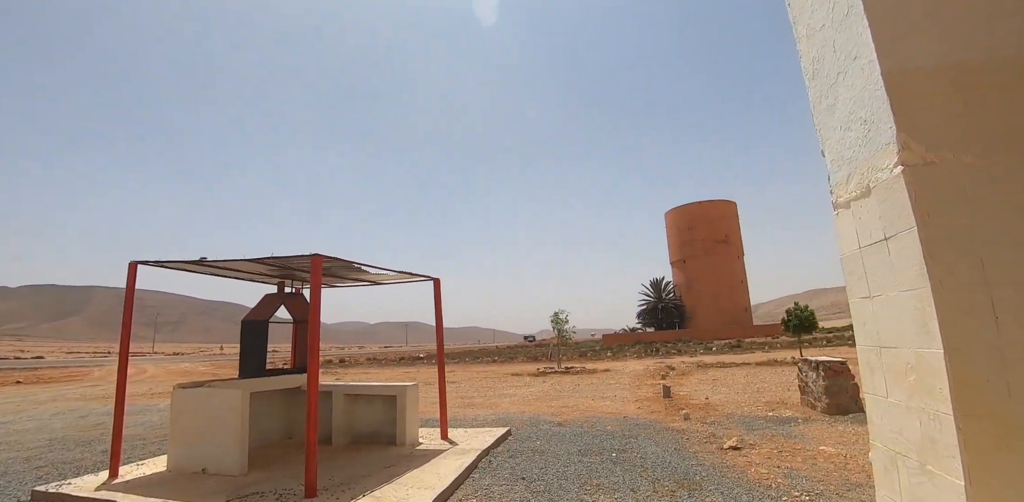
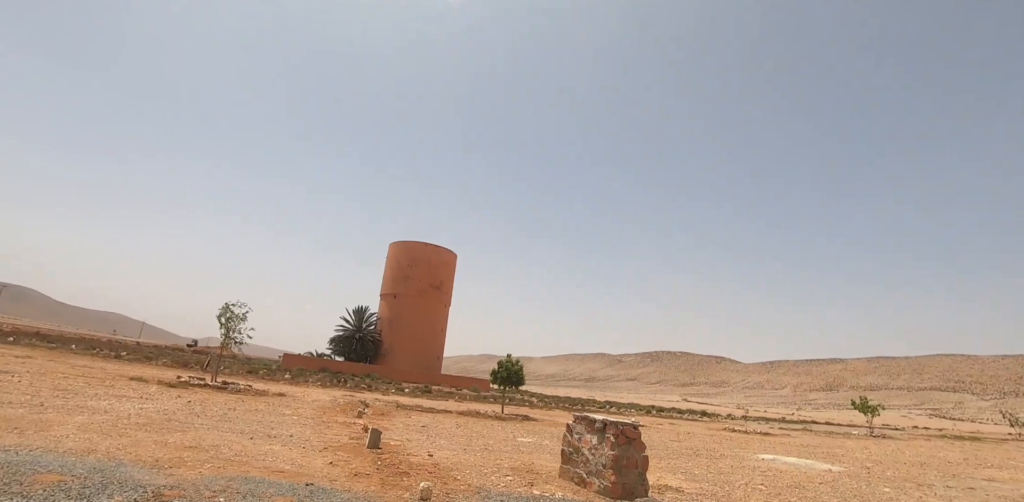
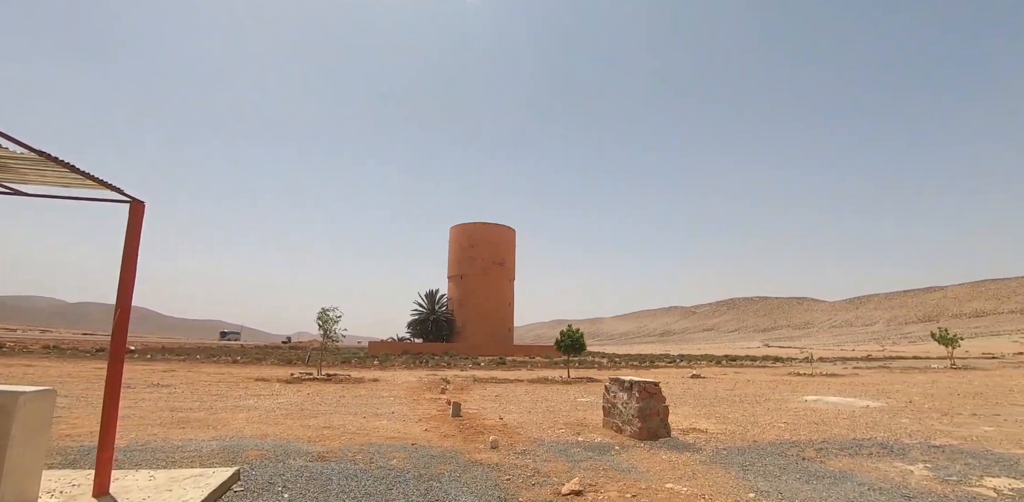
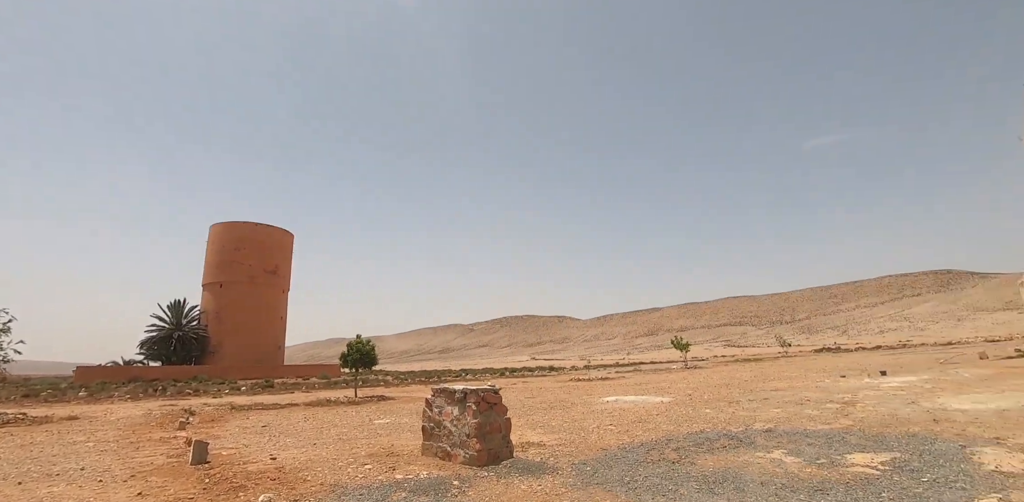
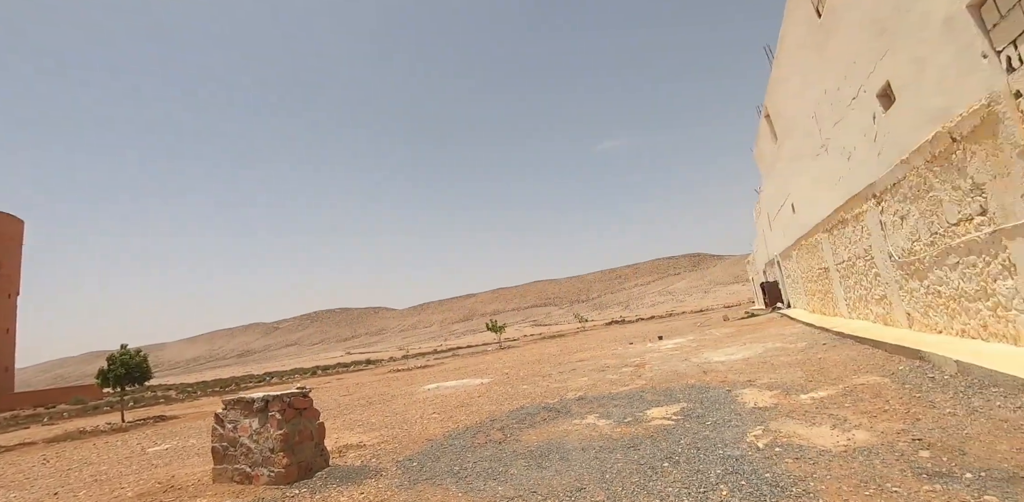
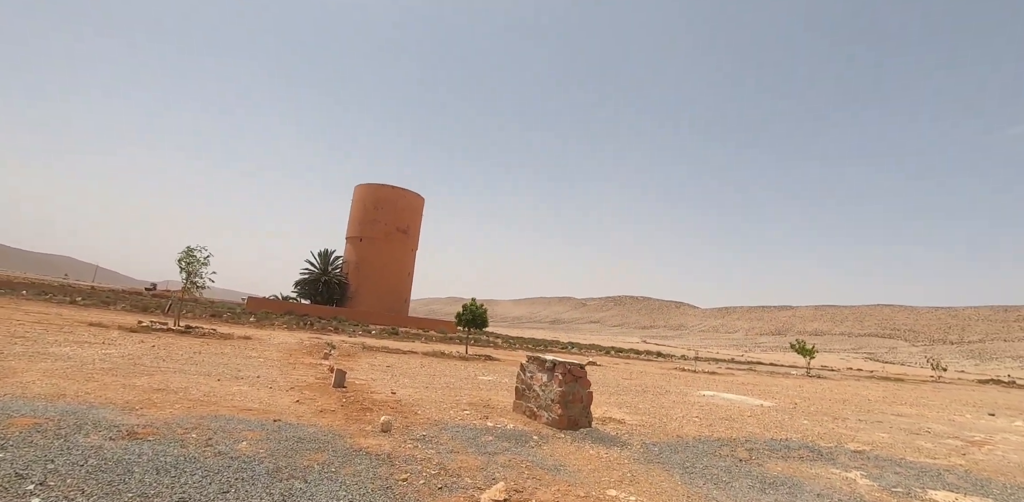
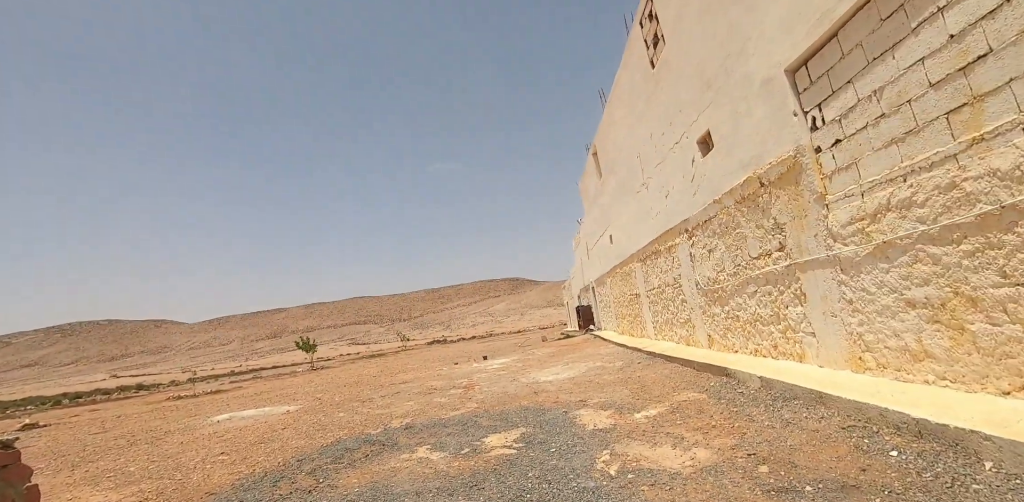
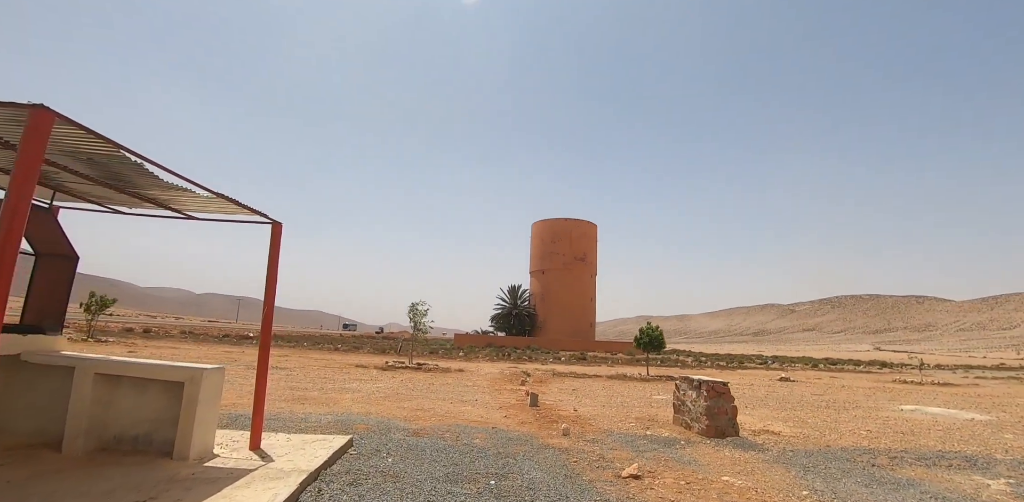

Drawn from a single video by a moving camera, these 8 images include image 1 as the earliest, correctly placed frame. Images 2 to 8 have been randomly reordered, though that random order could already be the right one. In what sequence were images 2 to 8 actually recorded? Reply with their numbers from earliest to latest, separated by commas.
8, 3, 6, 2, 4, 5, 7
